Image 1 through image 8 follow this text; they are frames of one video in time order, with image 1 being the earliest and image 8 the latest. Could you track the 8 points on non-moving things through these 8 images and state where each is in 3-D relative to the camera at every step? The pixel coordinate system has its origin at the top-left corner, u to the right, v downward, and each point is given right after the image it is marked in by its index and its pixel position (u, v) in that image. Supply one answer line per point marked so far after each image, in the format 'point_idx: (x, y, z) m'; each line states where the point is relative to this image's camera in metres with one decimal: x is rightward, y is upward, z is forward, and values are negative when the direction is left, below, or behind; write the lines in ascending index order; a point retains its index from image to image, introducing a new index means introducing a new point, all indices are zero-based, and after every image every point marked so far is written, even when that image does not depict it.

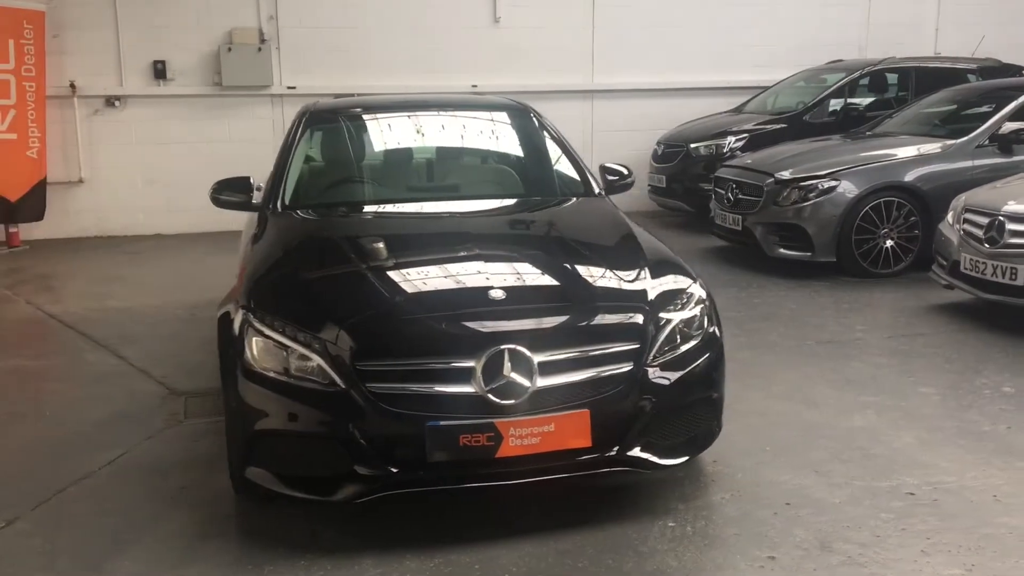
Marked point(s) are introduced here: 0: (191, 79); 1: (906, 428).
0: (-2.5, +1.6, +7.7) m
1: (+1.2, -0.4, +3.1) m
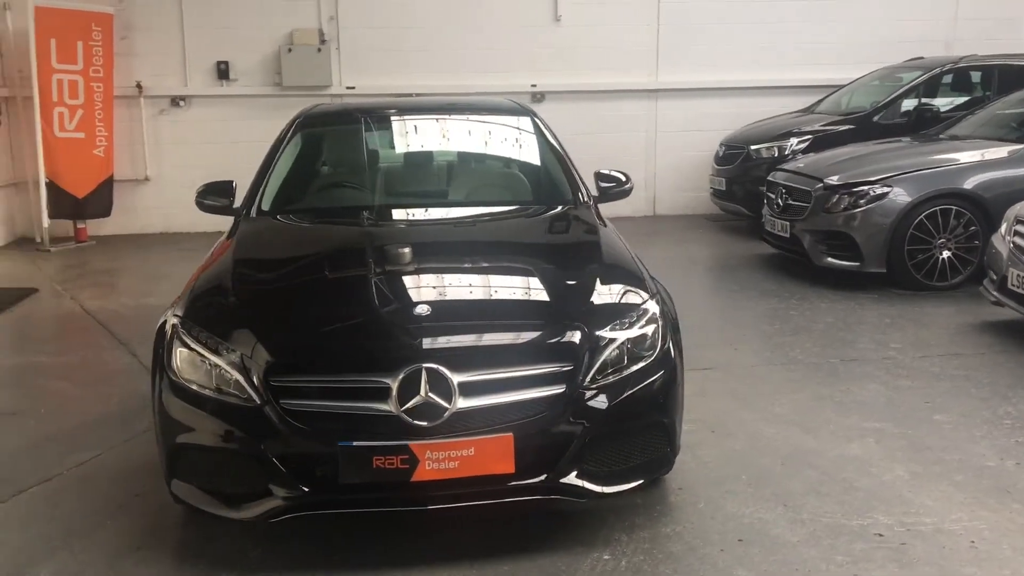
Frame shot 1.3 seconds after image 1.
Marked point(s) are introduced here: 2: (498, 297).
0: (-2.1, +1.6, +7.8) m
1: (+1.1, -0.5, +2.9) m
2: (0.0, 0.0, +2.4) m
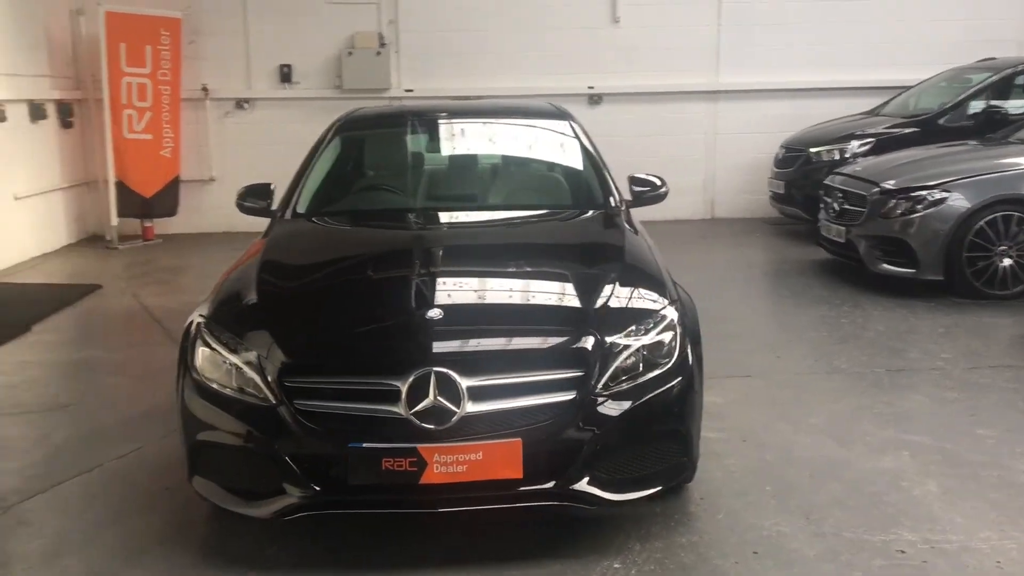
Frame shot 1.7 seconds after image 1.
0: (-1.6, +1.7, +8.0) m
1: (+1.2, -0.5, +2.8) m
2: (0.0, 0.0, +2.5) m
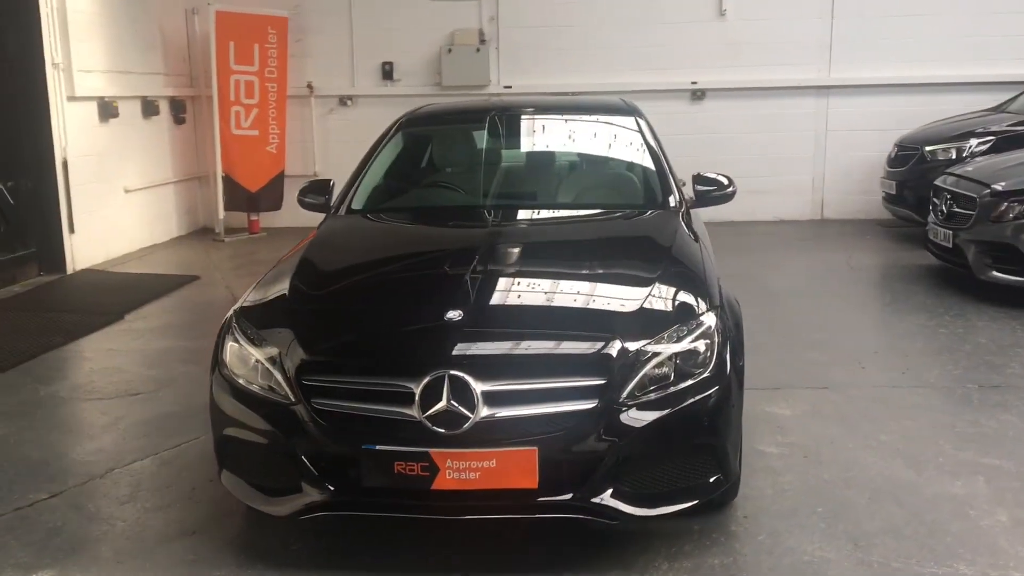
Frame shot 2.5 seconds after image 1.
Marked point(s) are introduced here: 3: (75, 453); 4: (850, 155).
0: (-0.8, +1.7, +8.0) m
1: (+1.3, -0.6, +2.6) m
2: (+0.1, 0.0, +2.4) m
3: (-1.4, -0.5, +3.2) m
4: (+2.7, +1.1, +8.0) m
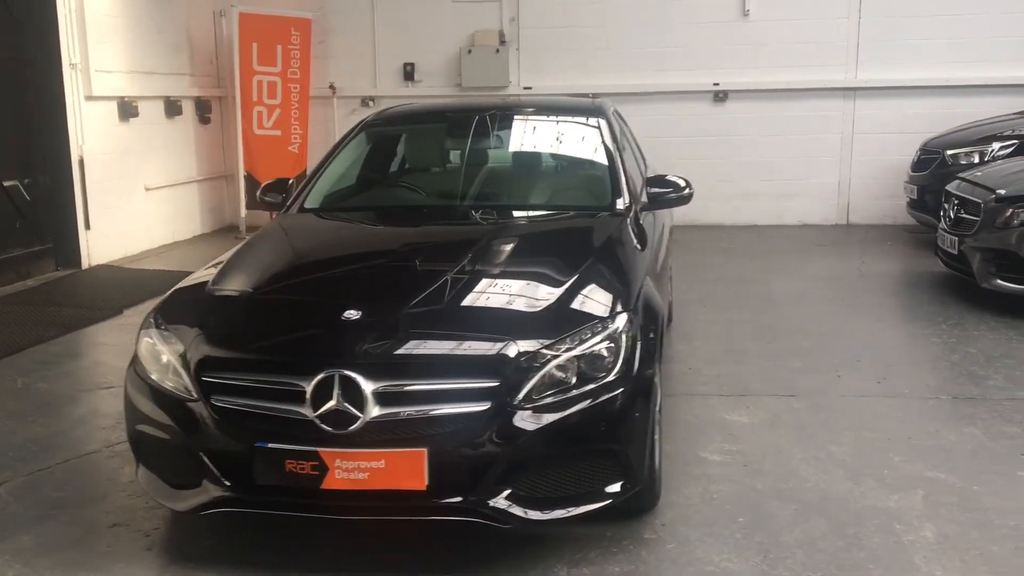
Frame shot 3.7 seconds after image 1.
0: (-0.6, +1.7, +8.1) m
1: (+1.1, -0.6, +2.5) m
2: (-0.1, 0.0, +2.4) m
3: (-1.6, -0.5, +3.3) m
4: (+2.9, +1.0, +7.8) m
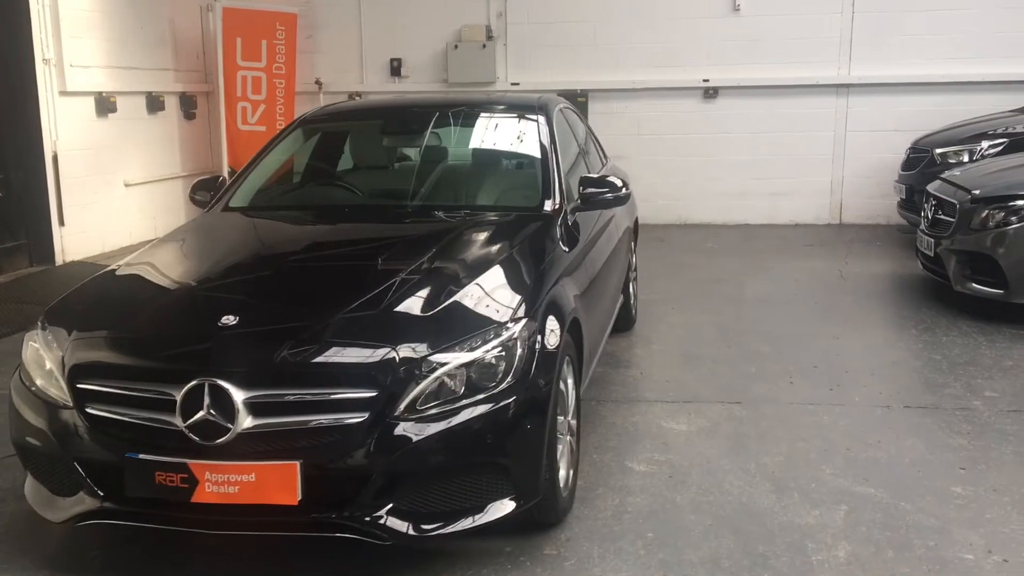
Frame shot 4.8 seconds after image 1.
0: (-0.7, +1.7, +8.0) m
1: (+0.8, -0.6, +2.4) m
2: (-0.4, 0.0, +2.3) m
3: (-1.8, -0.5, +3.2) m
4: (+2.8, +1.0, +7.6) m
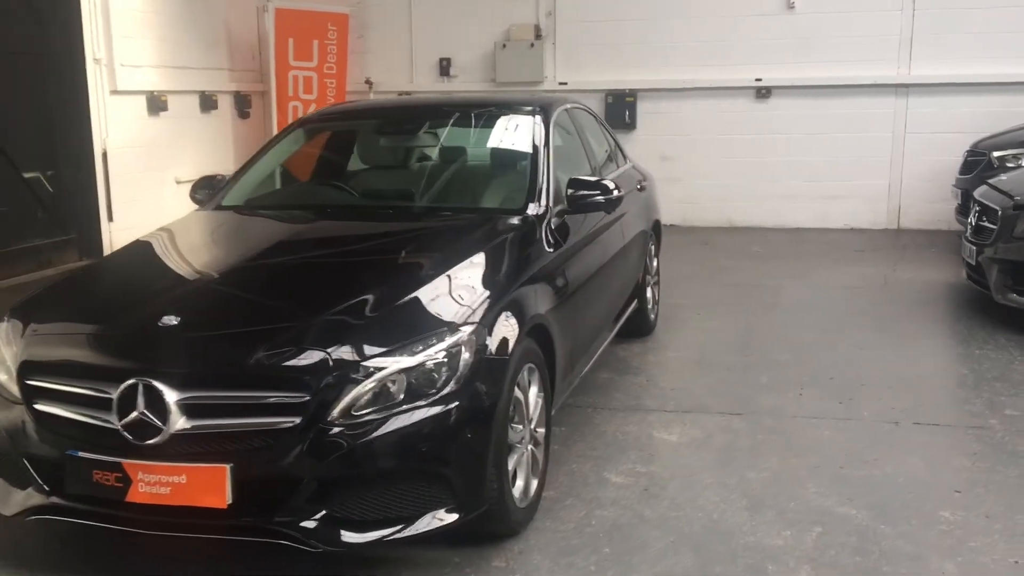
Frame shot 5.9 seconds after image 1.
0: (-0.3, +1.7, +8.0) m
1: (+0.7, -0.6, +2.2) m
2: (-0.5, 0.0, +2.3) m
3: (-1.8, -0.5, +3.3) m
4: (+3.1, +1.0, +7.3) m
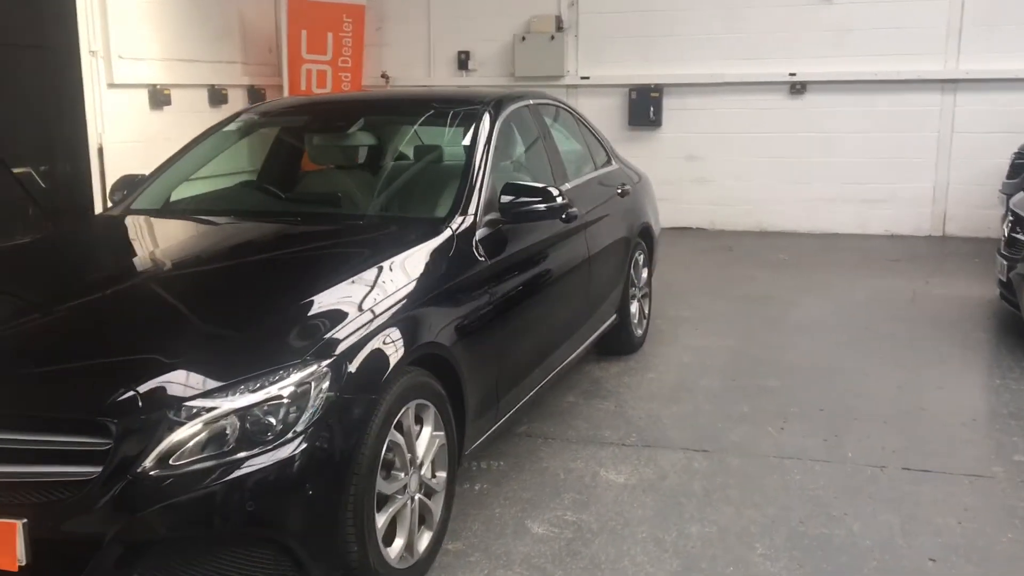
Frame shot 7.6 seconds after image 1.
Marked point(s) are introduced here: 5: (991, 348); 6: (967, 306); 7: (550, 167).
0: (-0.1, +1.7, +7.6) m
1: (+0.5, -0.7, +1.9) m
2: (-0.7, -0.1, +2.0) m
3: (-2.0, -0.5, +3.1) m
4: (+3.2, +0.9, +6.8) m
5: (+2.0, -0.2, +4.1) m
6: (+2.3, -0.1, +5.0) m
7: (+0.1, +0.4, +3.4) m
